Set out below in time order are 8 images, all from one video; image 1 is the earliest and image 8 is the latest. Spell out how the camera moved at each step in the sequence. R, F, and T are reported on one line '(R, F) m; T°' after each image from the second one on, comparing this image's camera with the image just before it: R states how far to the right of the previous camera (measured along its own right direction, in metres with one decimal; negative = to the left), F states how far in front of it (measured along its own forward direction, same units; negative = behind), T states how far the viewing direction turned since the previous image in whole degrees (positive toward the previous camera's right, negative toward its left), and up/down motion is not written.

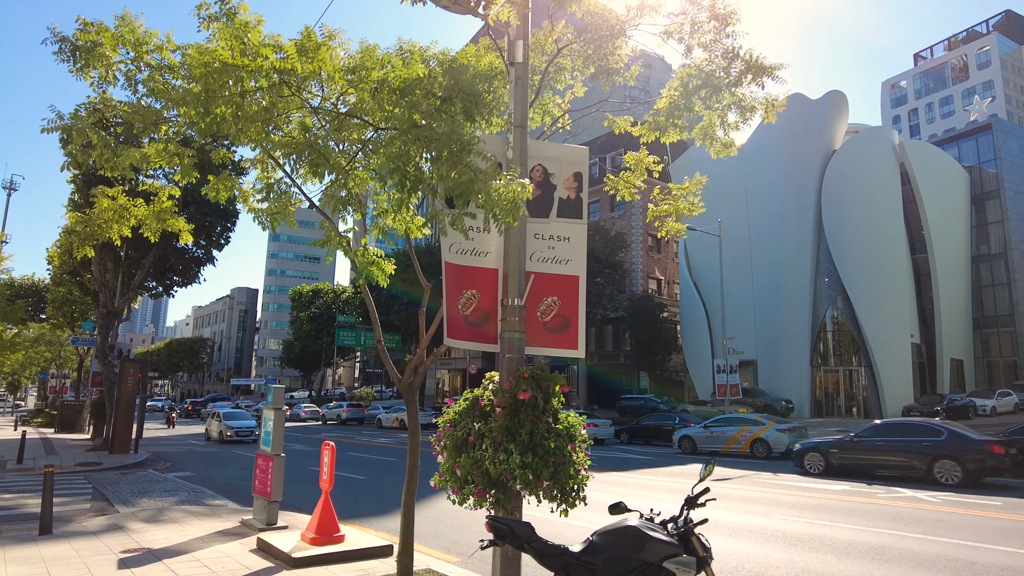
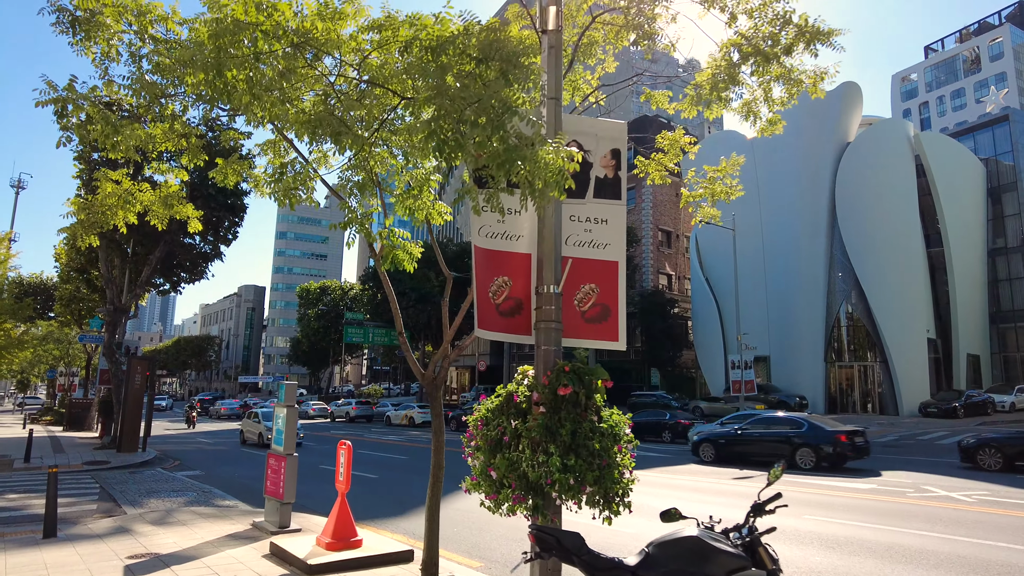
(-0.2, +0.4) m; -1°
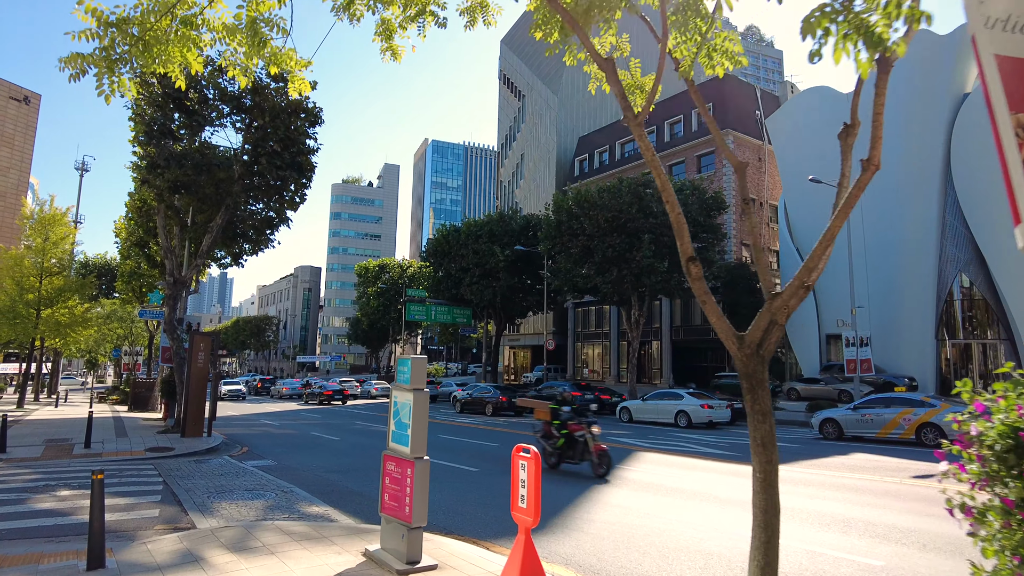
(-1.4, +2.4) m; -4°
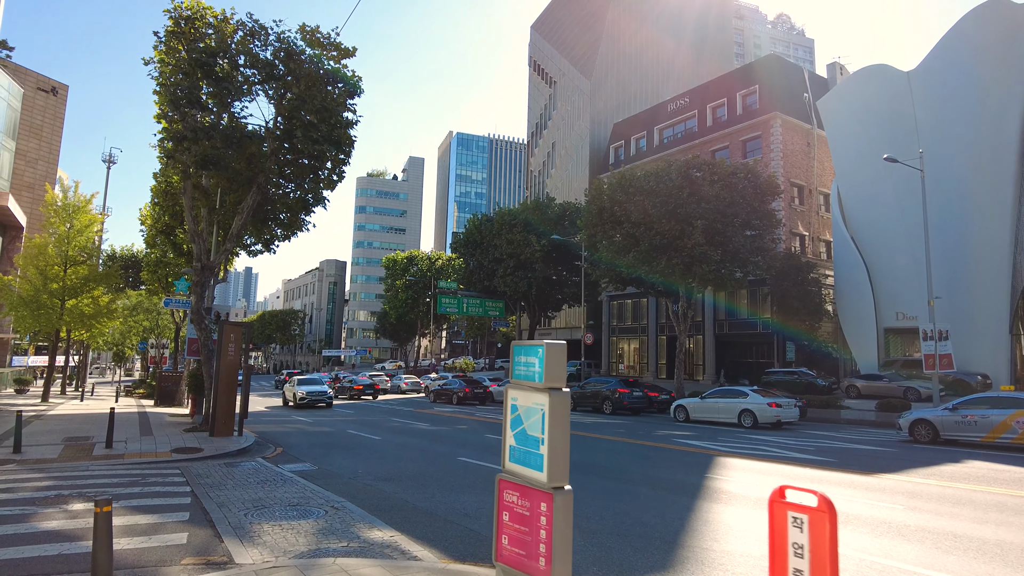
(-0.9, +1.7) m; -2°
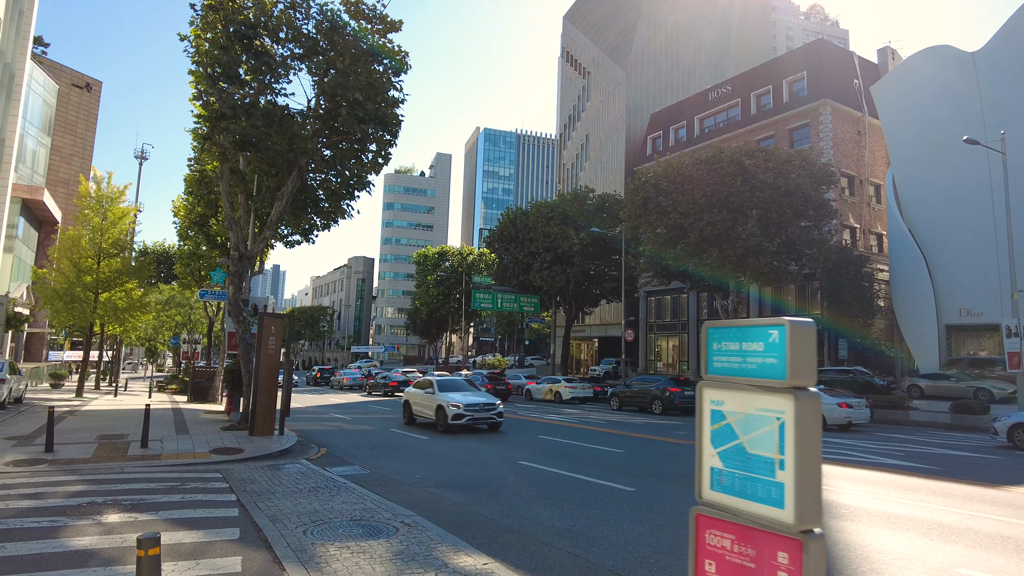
(-0.8, +1.2) m; -2°
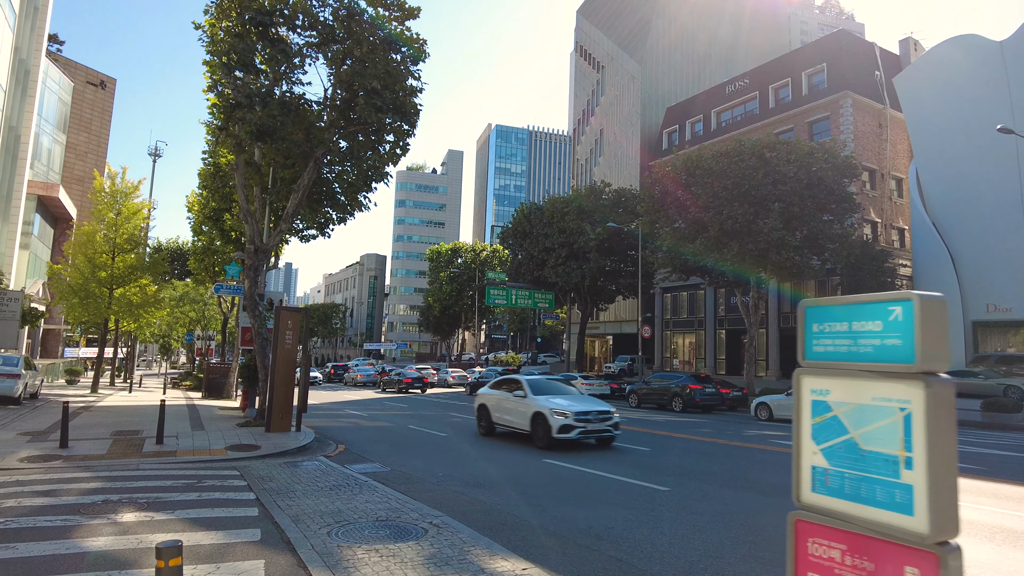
(-0.2, +0.4) m; -1°
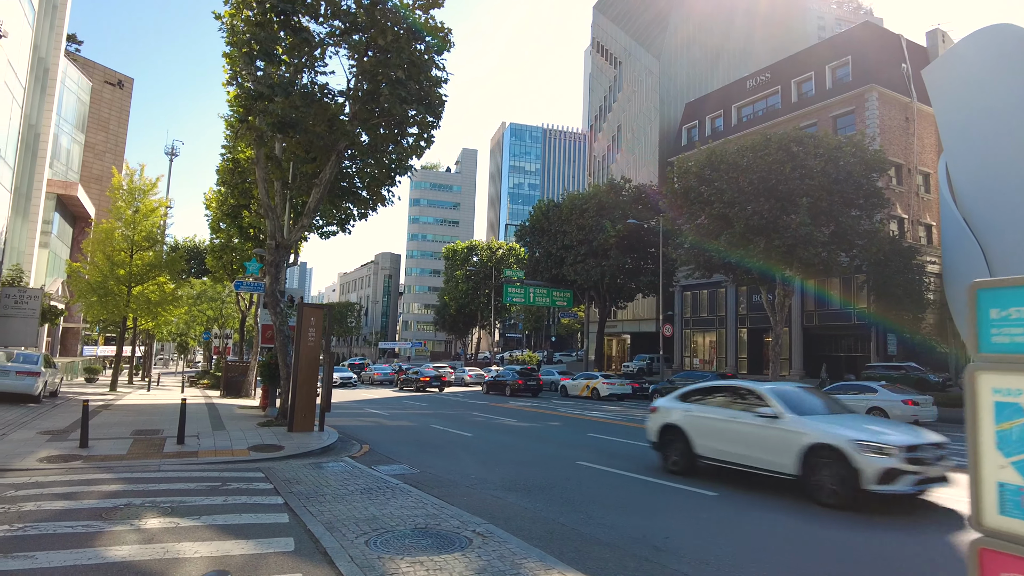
(-0.3, +0.5) m; -1°
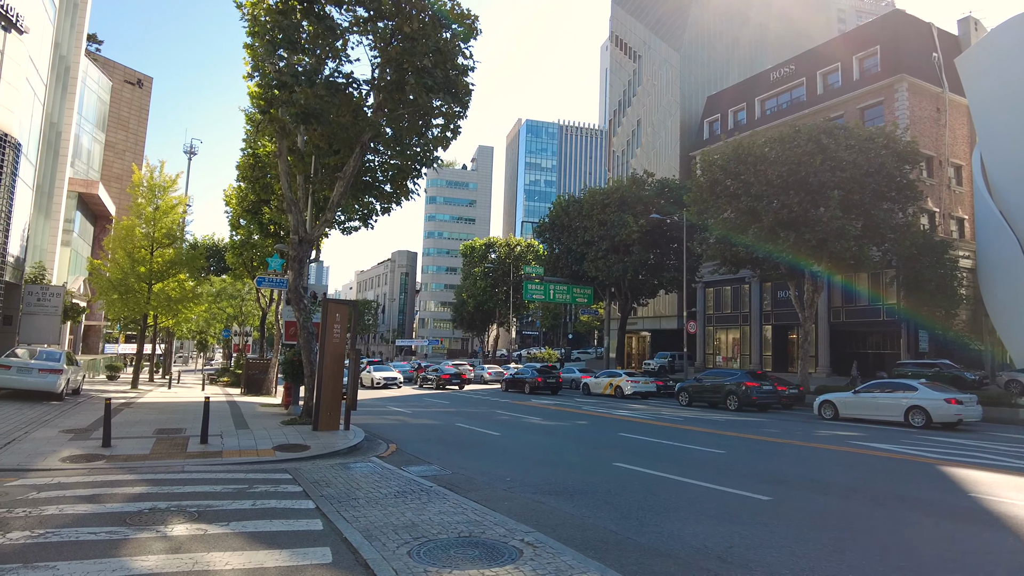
(-0.3, +0.5) m; -1°
